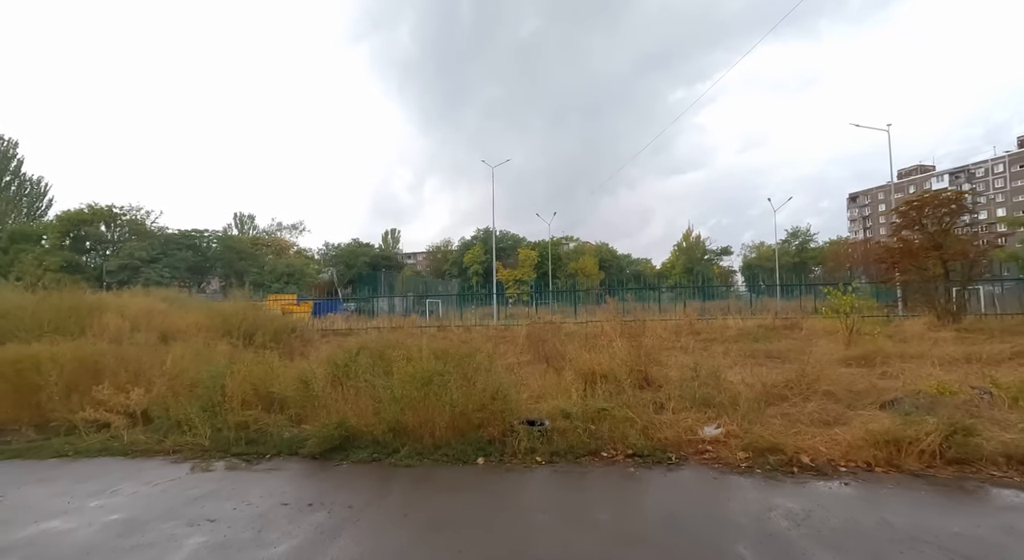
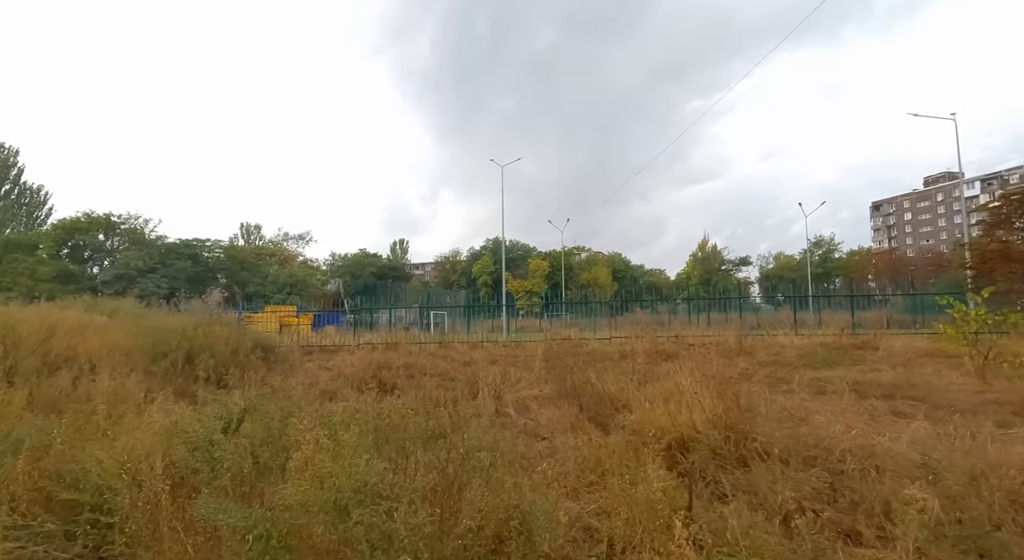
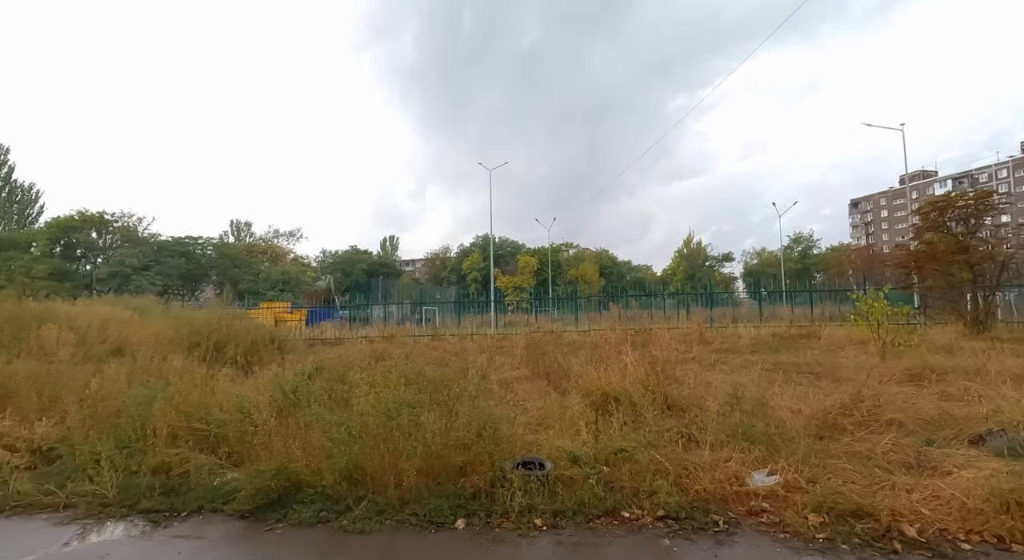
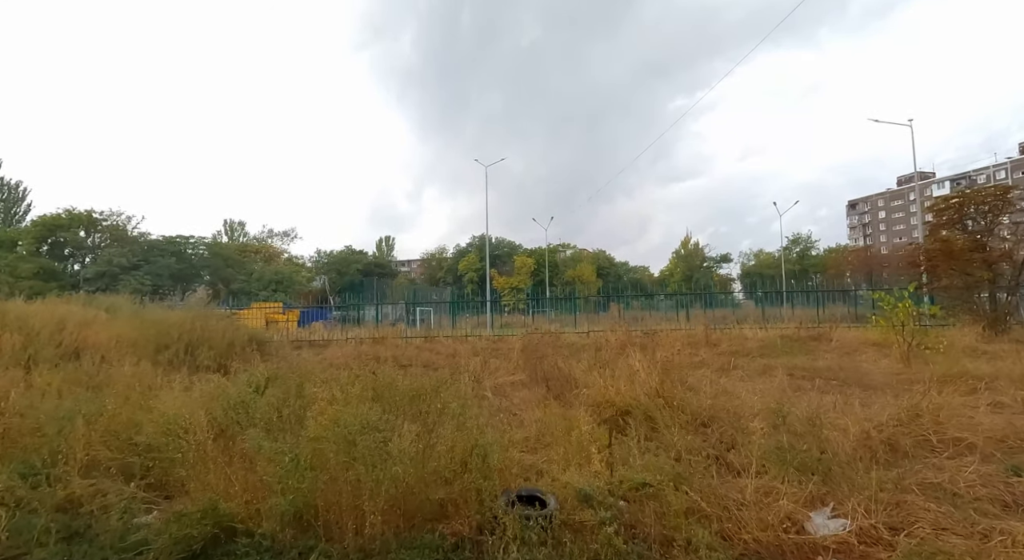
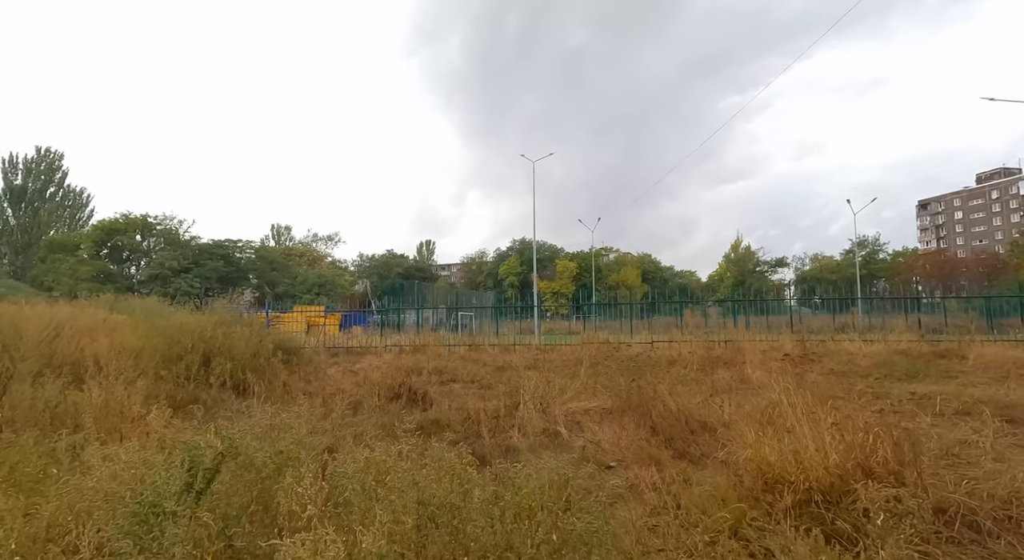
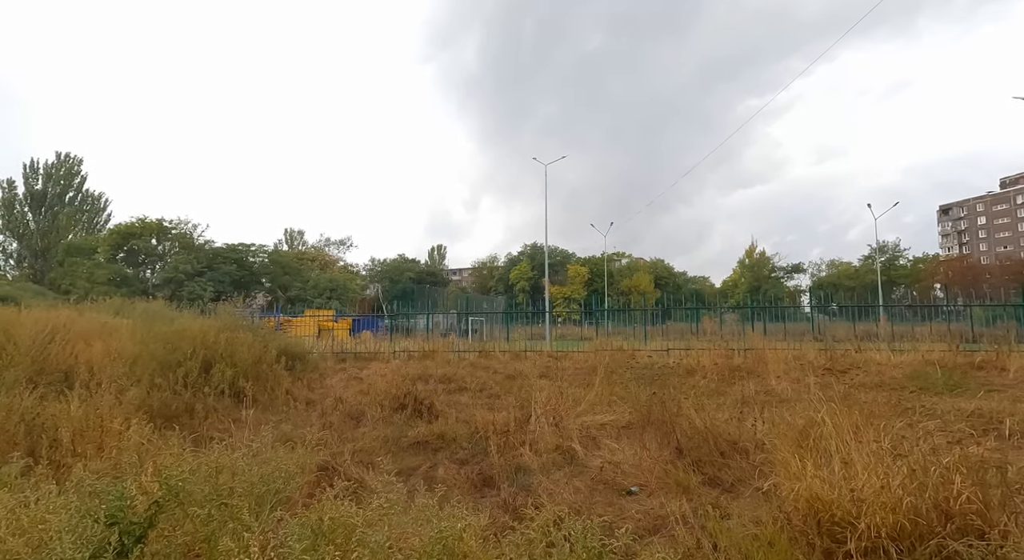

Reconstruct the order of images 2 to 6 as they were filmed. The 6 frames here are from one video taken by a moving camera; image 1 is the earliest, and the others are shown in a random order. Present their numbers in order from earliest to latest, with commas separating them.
3, 4, 2, 5, 6
